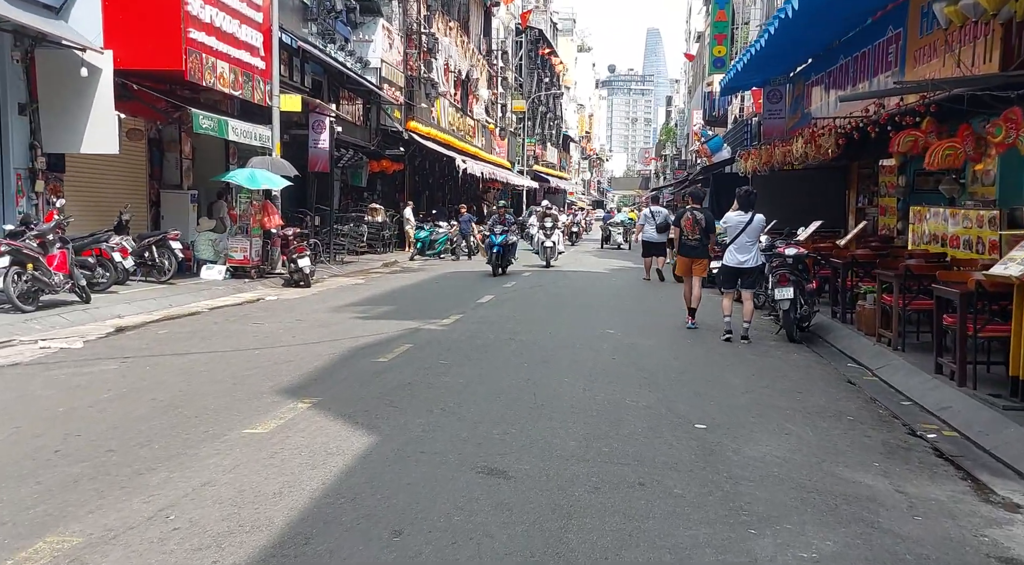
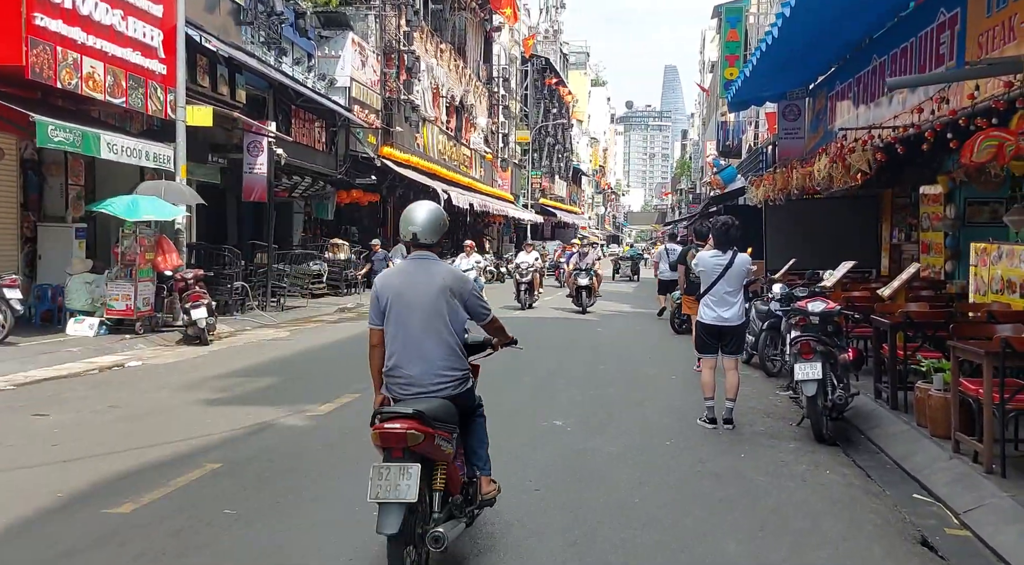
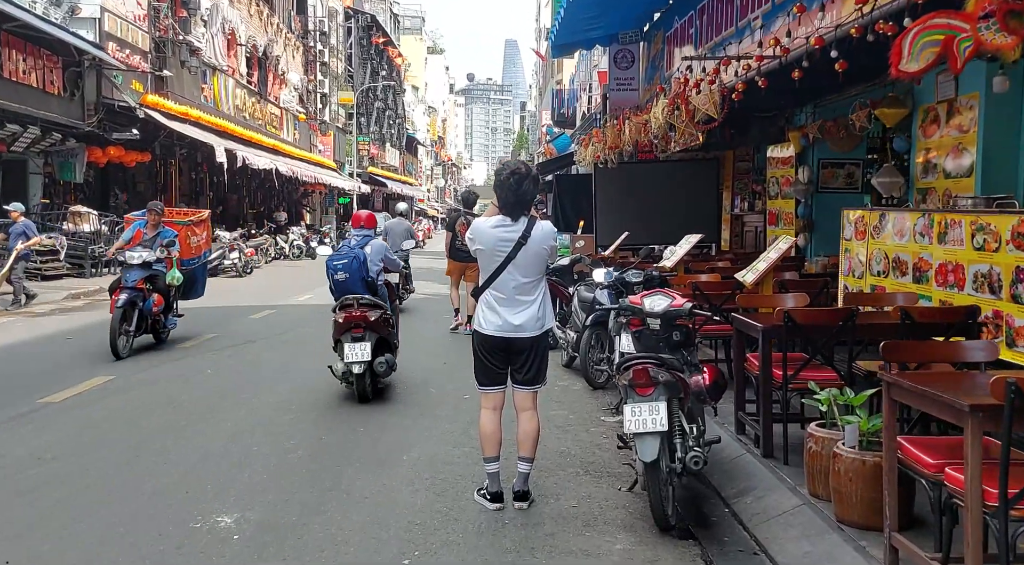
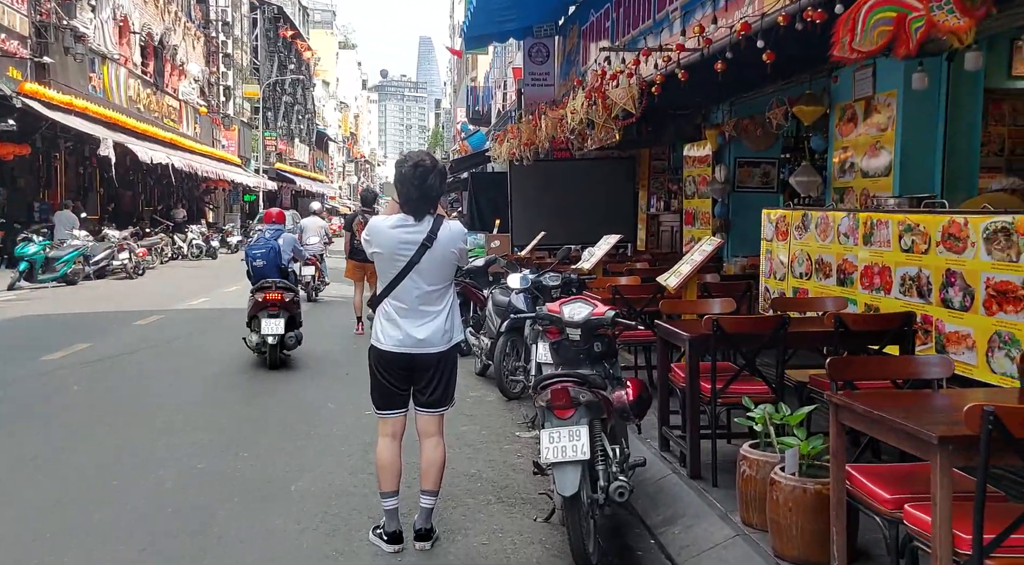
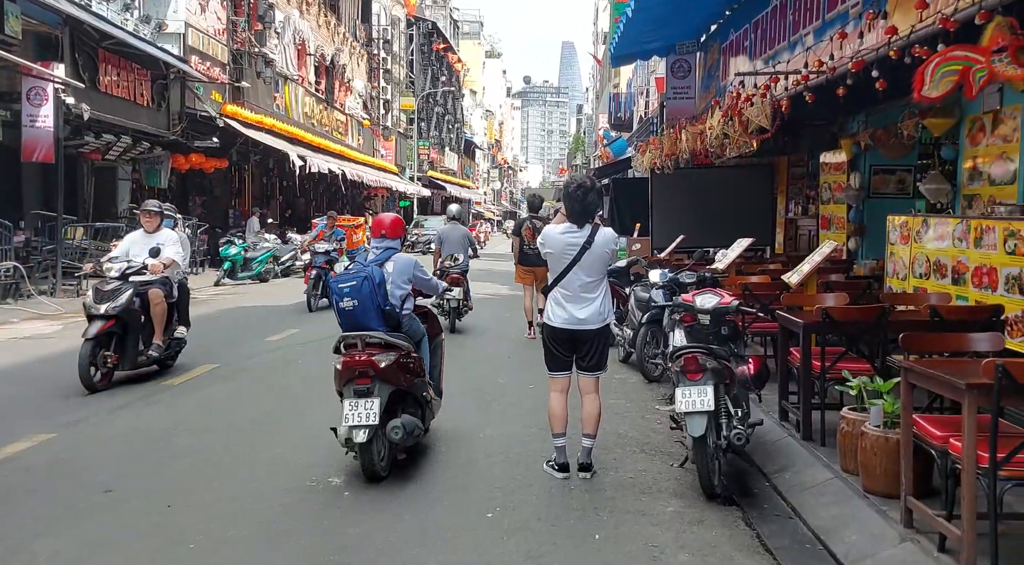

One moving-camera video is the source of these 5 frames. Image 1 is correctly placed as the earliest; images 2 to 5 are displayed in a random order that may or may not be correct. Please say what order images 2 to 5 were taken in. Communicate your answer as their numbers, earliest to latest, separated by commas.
2, 5, 3, 4
